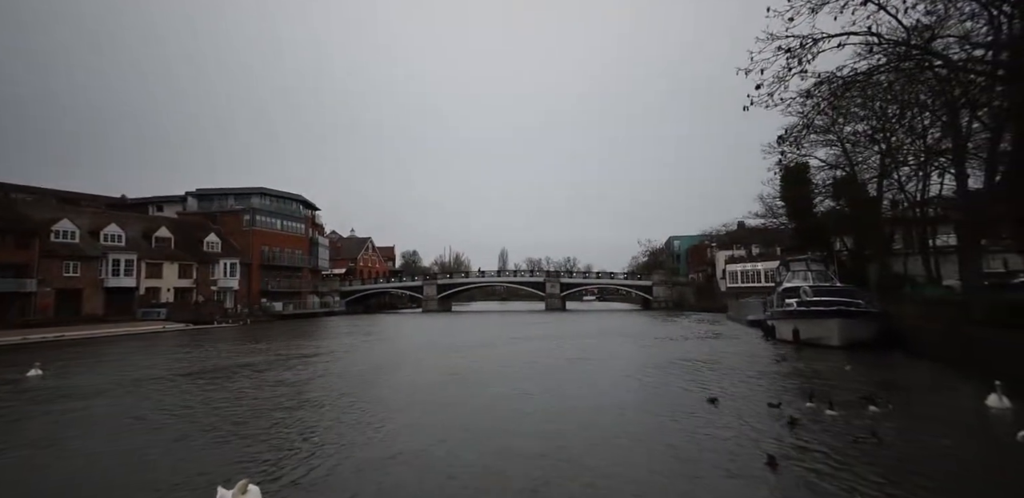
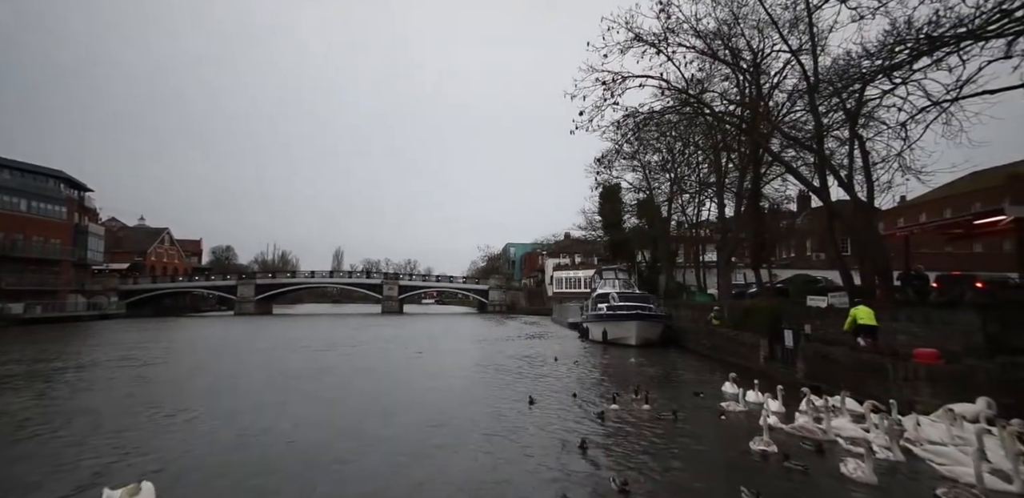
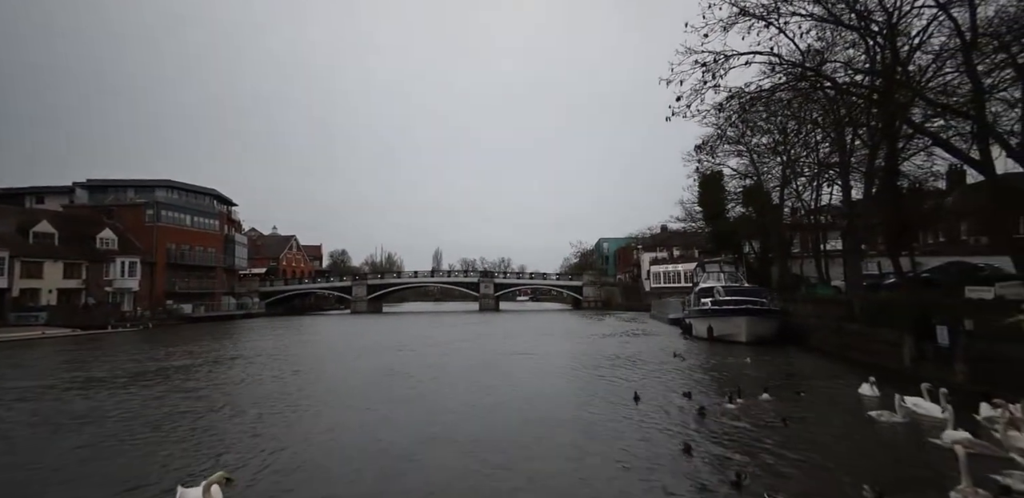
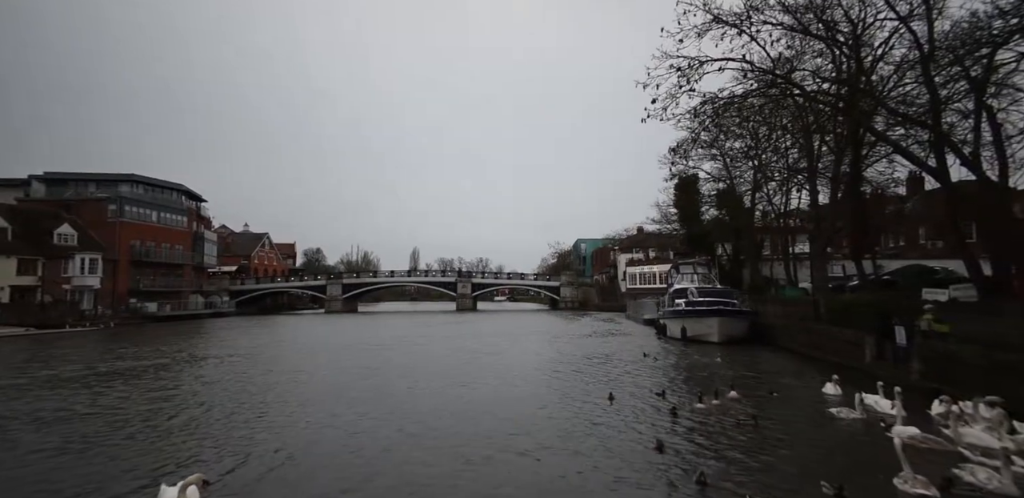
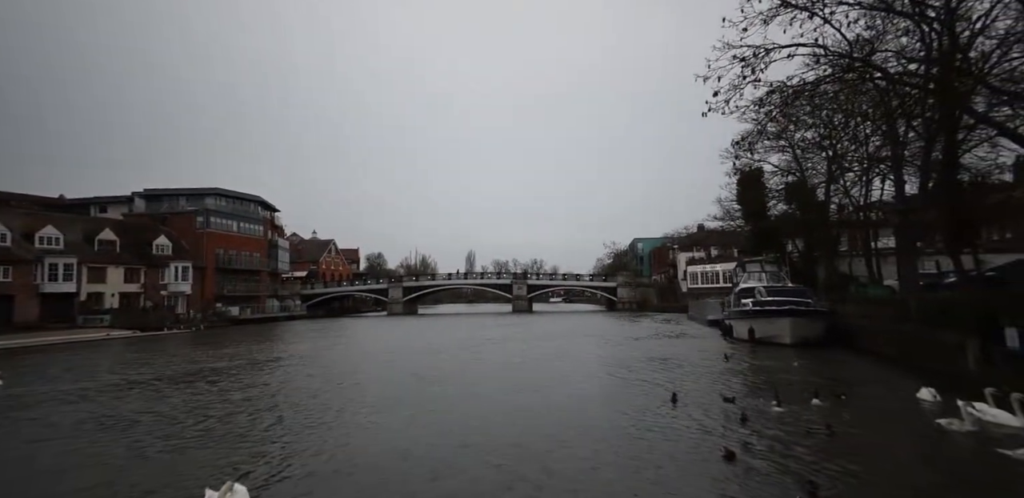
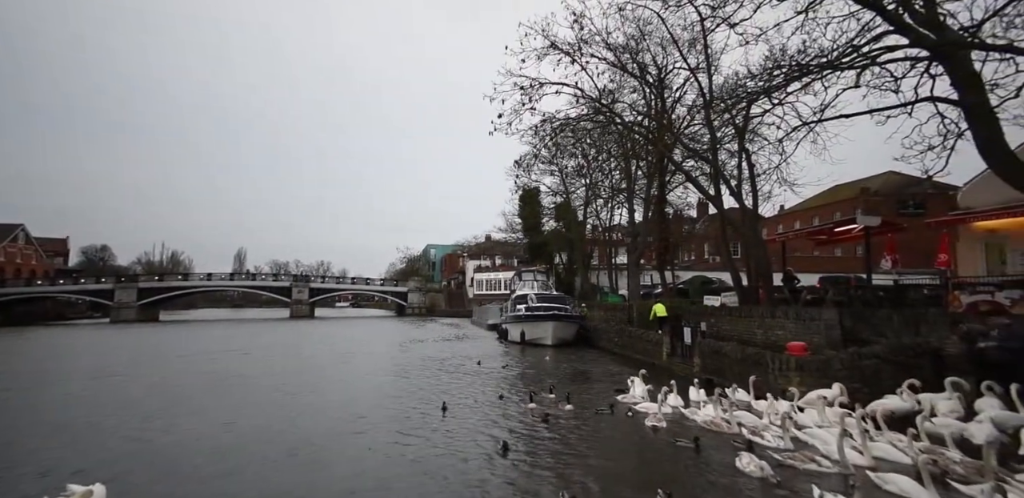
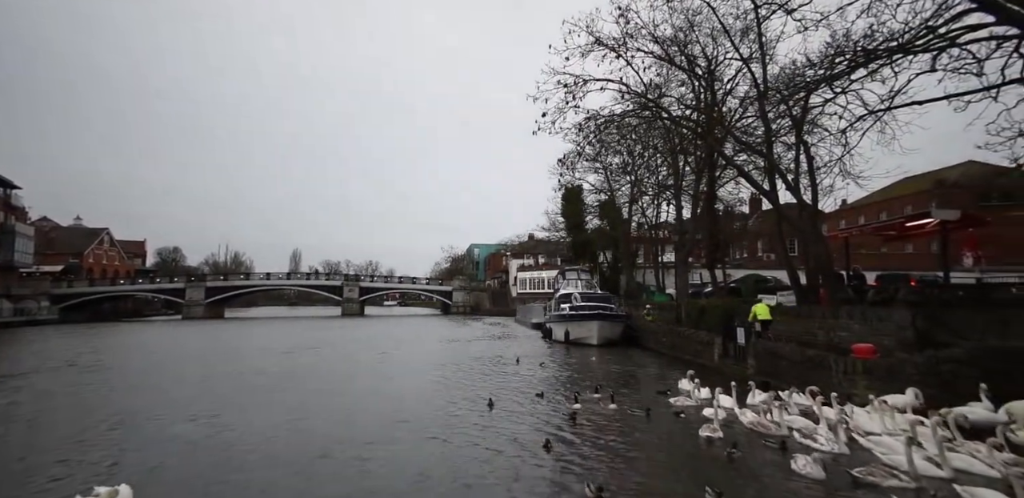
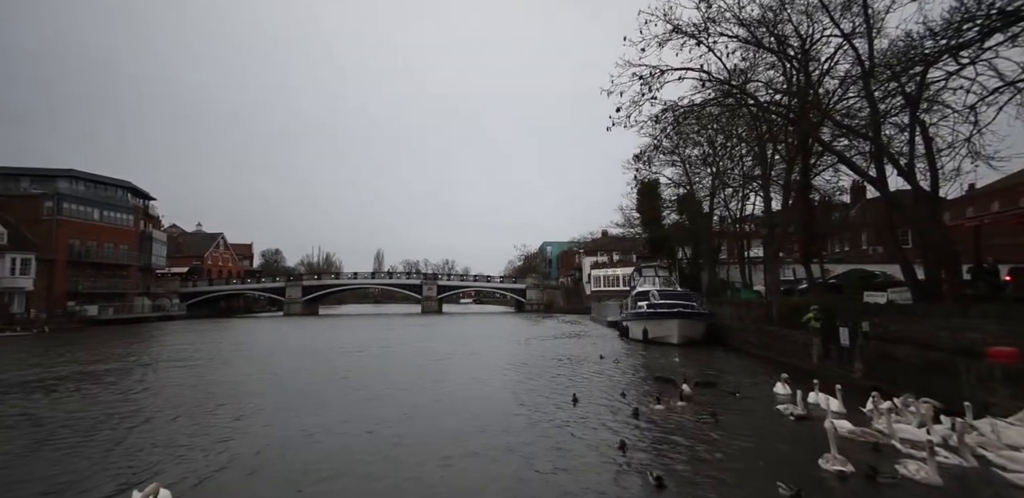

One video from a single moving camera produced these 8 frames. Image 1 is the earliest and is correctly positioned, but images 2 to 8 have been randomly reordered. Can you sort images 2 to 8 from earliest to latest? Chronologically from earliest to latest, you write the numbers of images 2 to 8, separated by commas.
5, 3, 4, 8, 2, 7, 6
